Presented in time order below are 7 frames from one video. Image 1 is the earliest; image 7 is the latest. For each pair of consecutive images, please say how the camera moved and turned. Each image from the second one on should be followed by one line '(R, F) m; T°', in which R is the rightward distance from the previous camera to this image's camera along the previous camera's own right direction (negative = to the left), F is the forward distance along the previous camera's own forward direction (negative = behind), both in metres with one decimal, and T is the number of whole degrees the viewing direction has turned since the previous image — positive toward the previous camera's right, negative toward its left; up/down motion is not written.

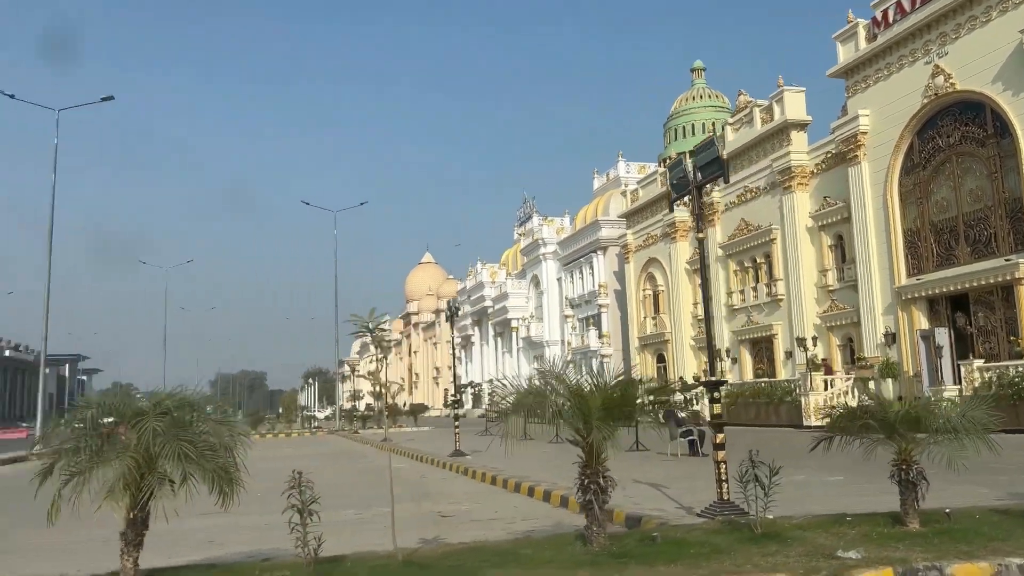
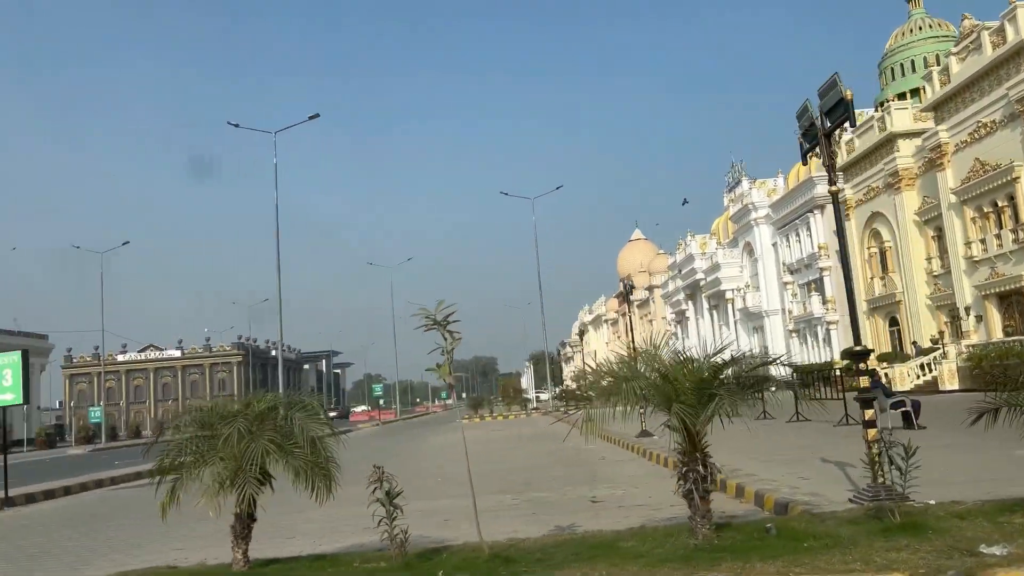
(+0.7, +0.2) m; -15°
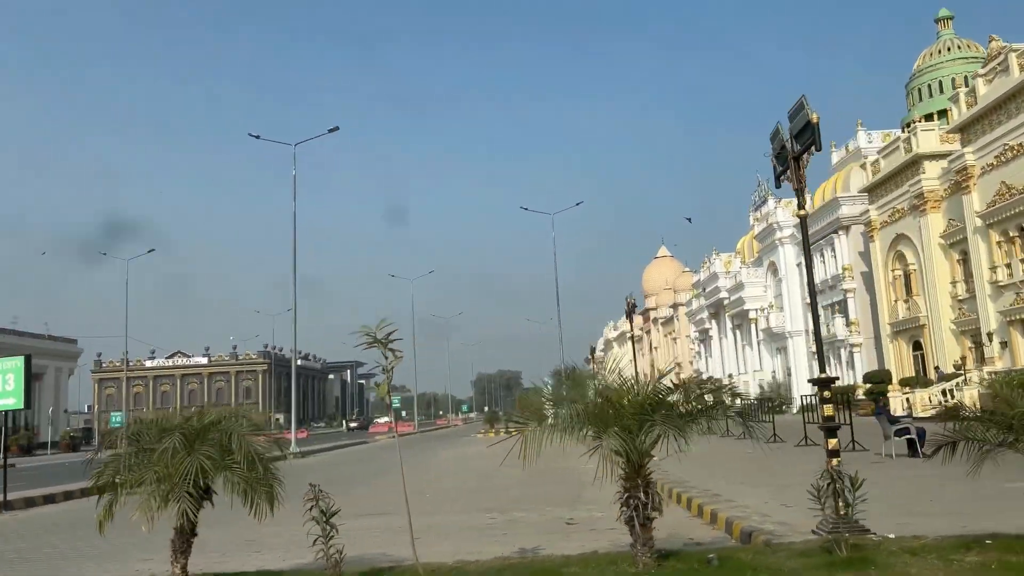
(+0.4, 0.0) m; -2°
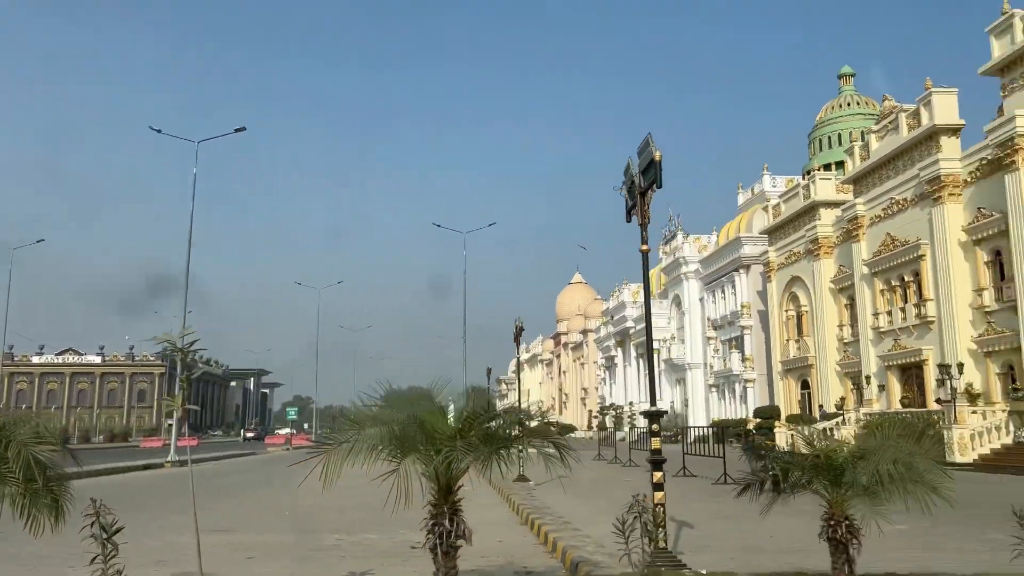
(+0.5, 0.0) m; +6°
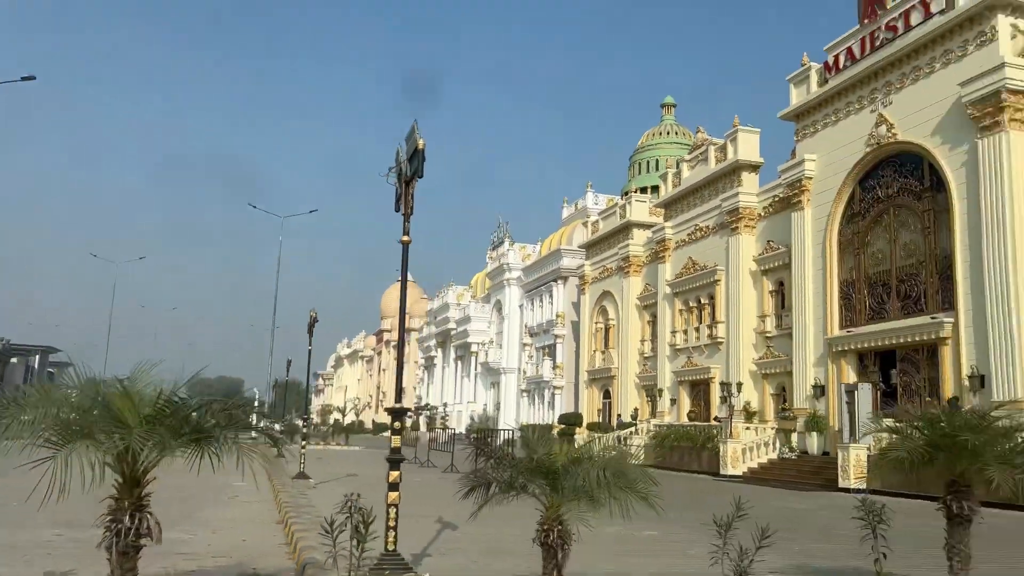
(+0.5, +0.1) m; +12°
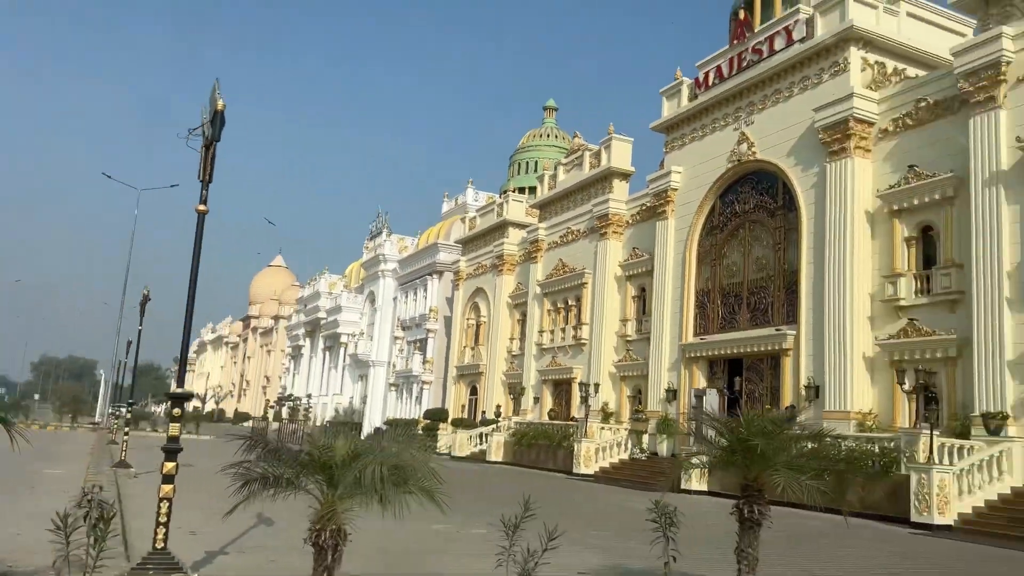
(+0.4, +0.2) m; +8°
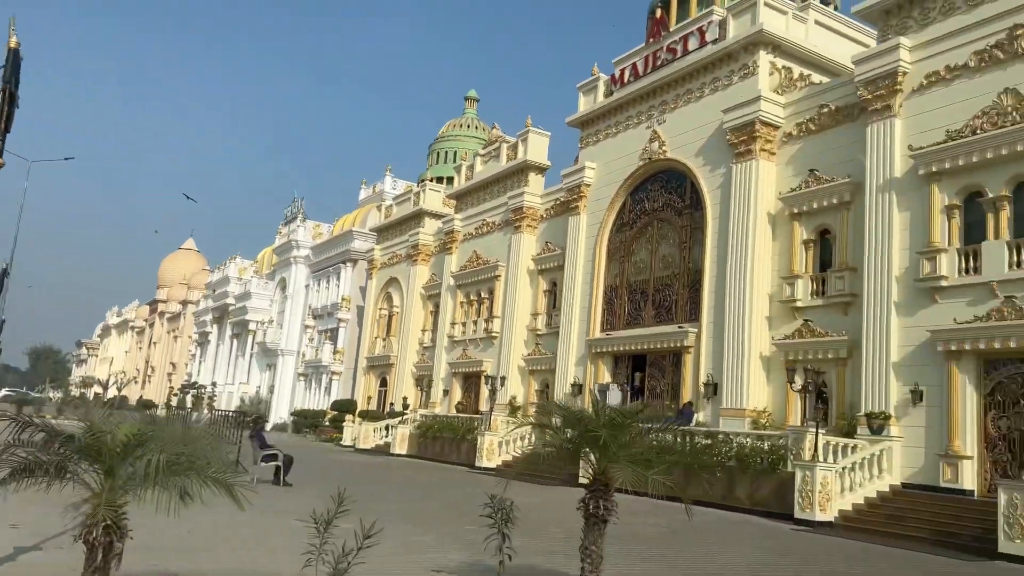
(+0.4, +0.3) m; +5°
